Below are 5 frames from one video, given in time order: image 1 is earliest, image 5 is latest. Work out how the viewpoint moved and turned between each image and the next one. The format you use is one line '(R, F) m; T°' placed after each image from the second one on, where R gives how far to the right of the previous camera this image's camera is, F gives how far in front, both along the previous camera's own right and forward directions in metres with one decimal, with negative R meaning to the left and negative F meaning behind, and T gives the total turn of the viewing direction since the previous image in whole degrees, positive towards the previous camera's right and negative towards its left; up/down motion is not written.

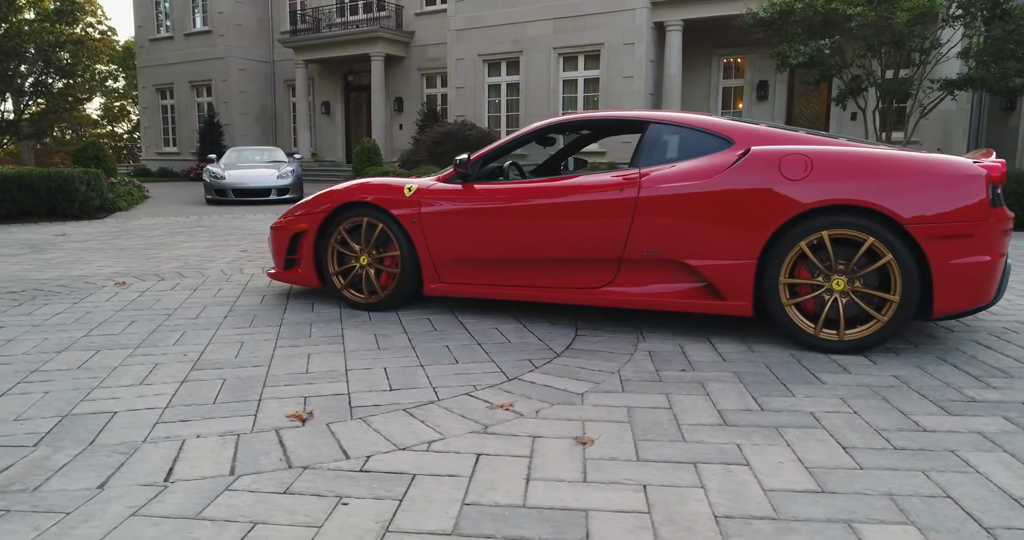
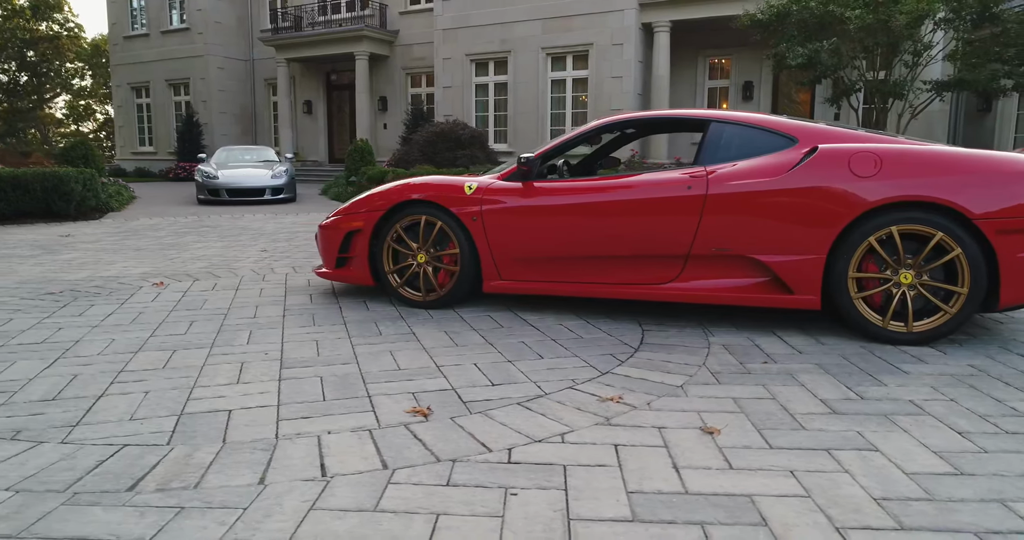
(-0.6, 0.0) m; +2°
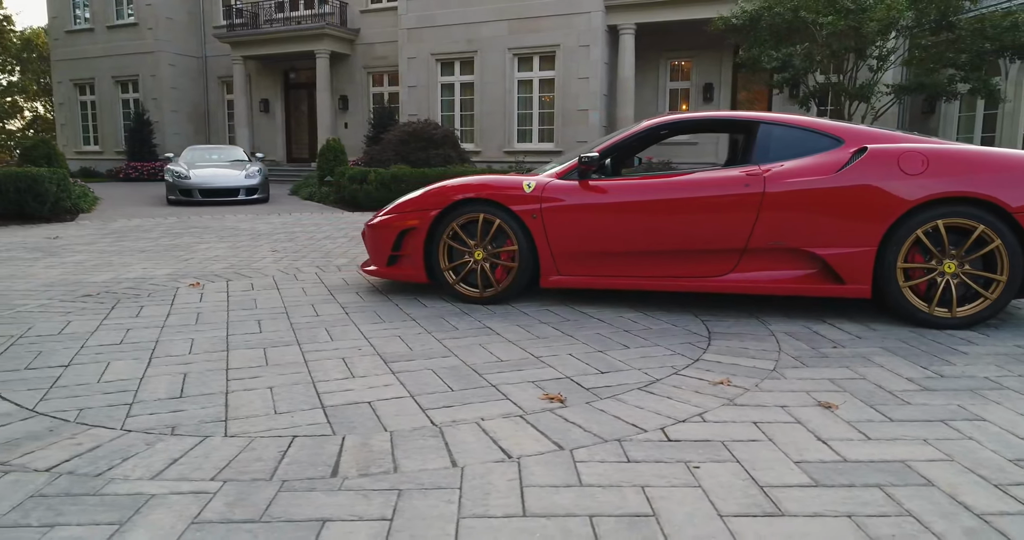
(-0.8, -0.1) m; +5°
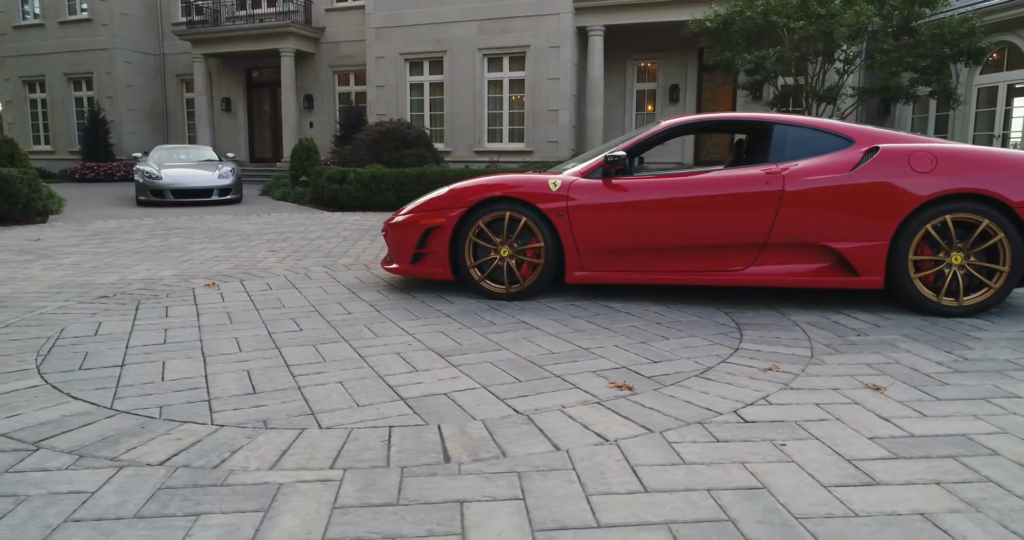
(-0.5, -0.1) m; +4°
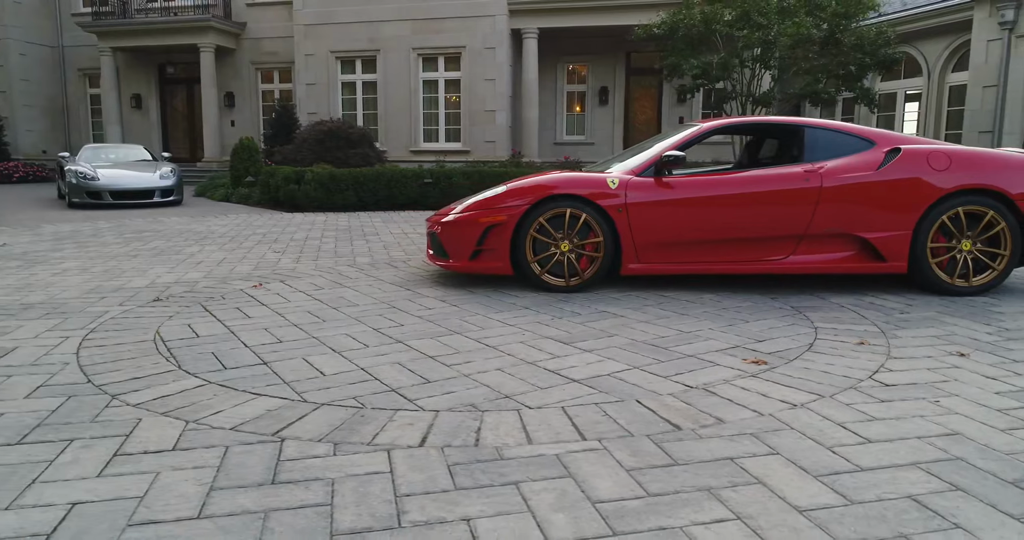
(-1.2, -0.2) m; +8°
